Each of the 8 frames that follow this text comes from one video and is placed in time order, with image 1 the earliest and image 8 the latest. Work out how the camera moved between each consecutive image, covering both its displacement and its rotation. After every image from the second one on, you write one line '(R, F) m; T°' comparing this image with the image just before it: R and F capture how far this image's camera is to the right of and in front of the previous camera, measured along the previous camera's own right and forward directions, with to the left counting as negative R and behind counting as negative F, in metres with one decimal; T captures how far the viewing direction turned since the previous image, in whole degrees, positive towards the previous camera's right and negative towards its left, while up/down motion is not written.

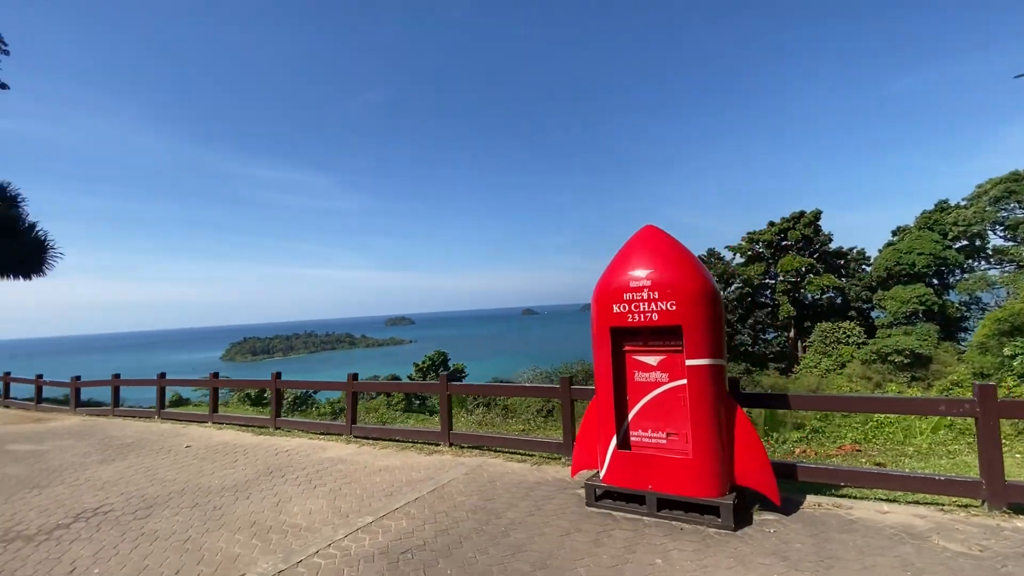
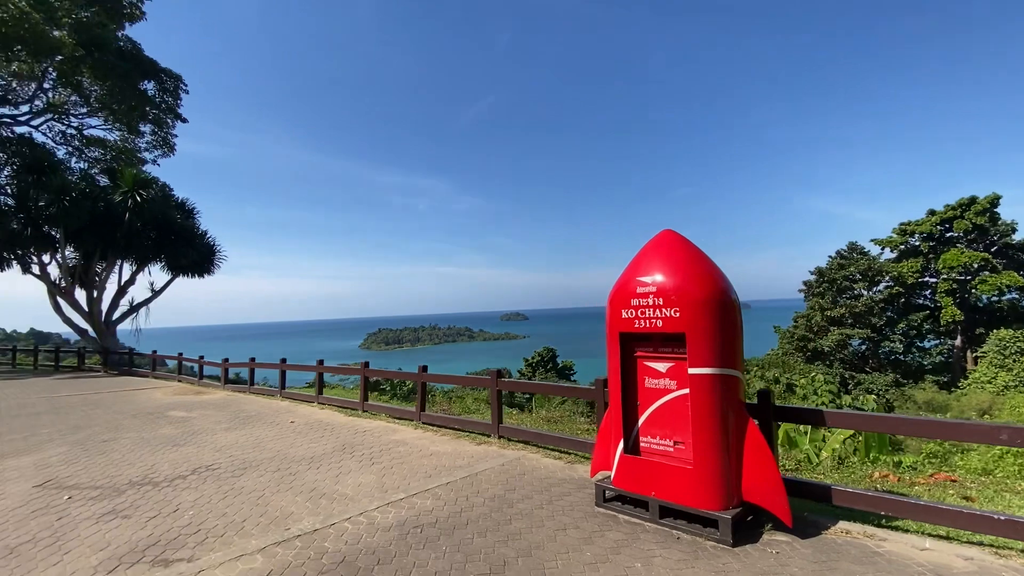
(+0.9, -0.1) m; -13°
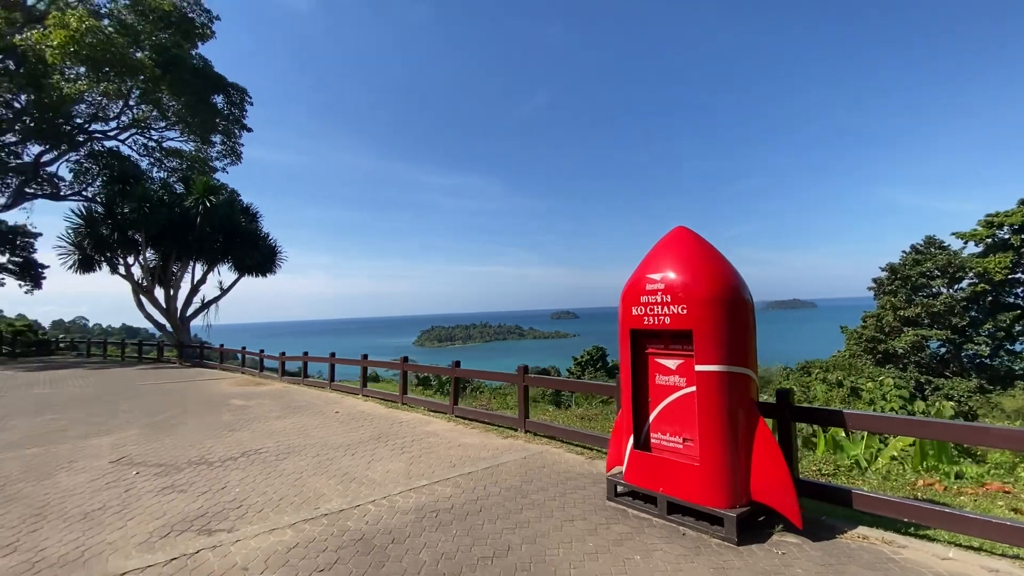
(+0.3, -0.1) m; -6°
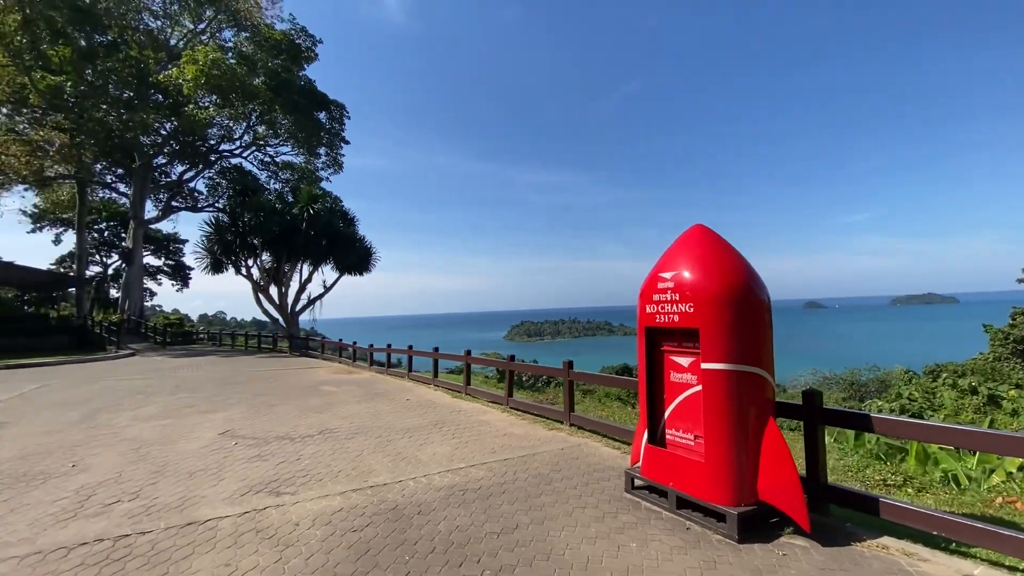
(+0.7, -0.2) m; -11°
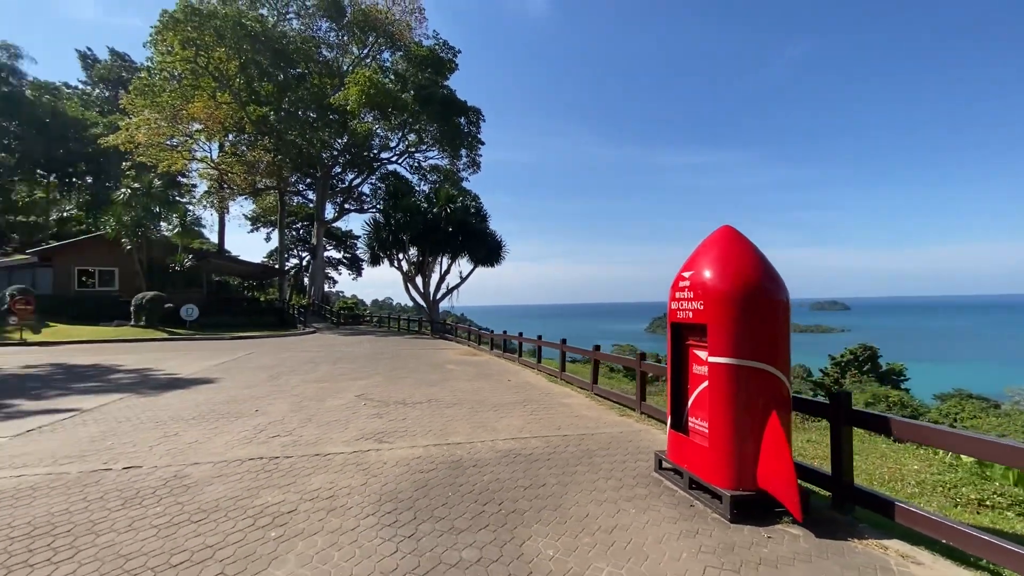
(+1.1, -0.6) m; -17°
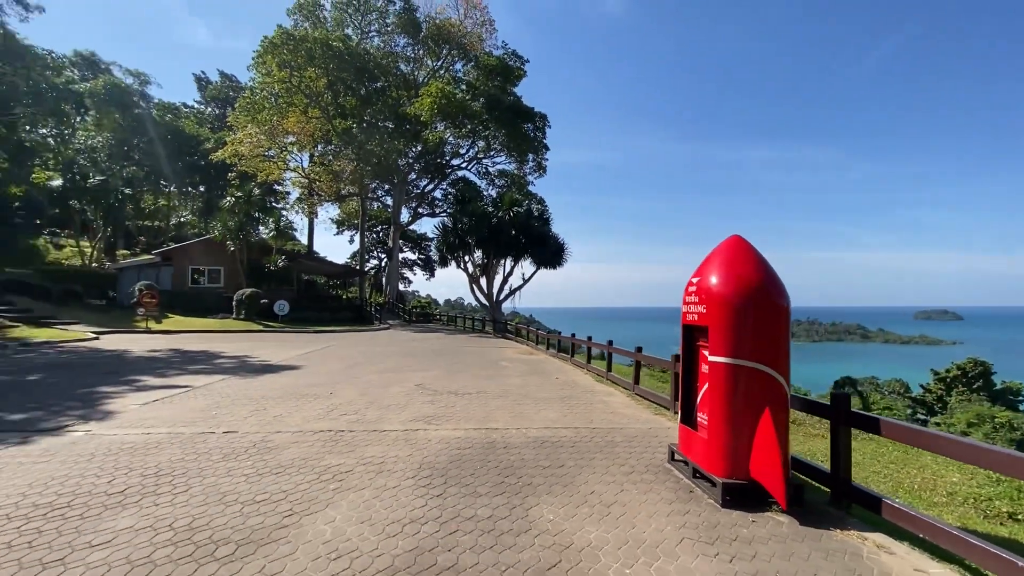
(+0.5, -0.6) m; -8°
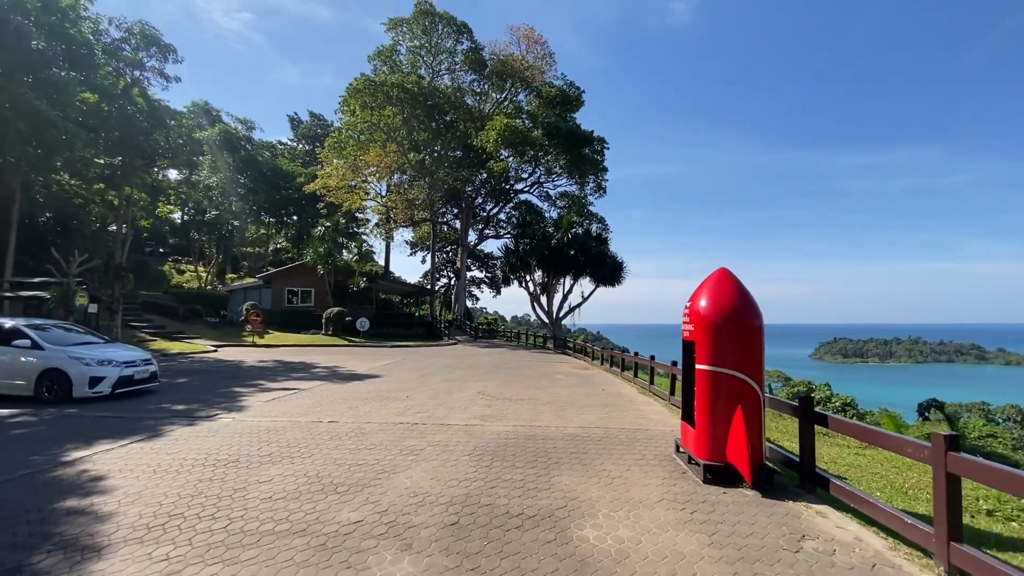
(+0.5, -1.5) m; -8°
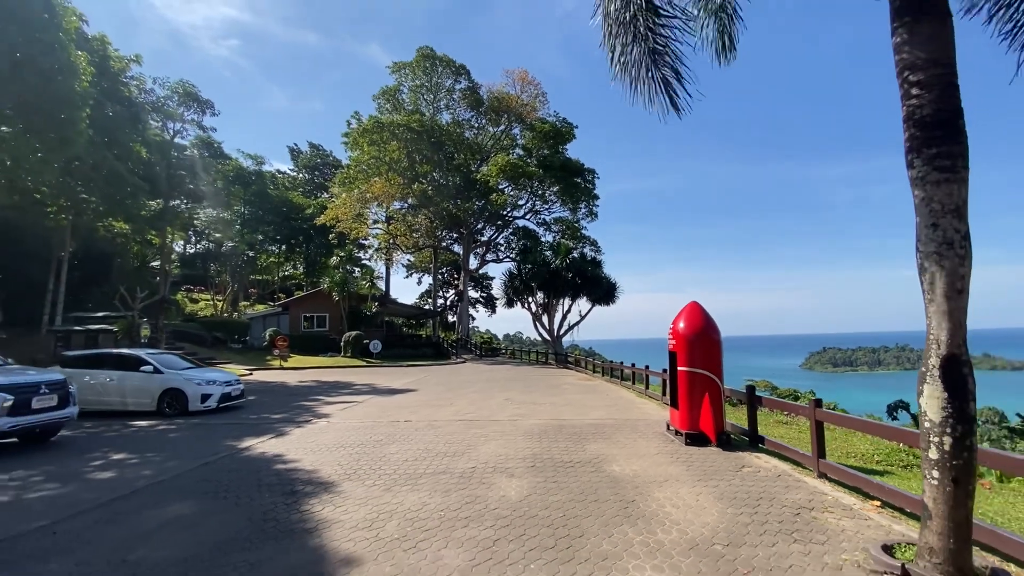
(-0.9, -2.7) m; +1°
